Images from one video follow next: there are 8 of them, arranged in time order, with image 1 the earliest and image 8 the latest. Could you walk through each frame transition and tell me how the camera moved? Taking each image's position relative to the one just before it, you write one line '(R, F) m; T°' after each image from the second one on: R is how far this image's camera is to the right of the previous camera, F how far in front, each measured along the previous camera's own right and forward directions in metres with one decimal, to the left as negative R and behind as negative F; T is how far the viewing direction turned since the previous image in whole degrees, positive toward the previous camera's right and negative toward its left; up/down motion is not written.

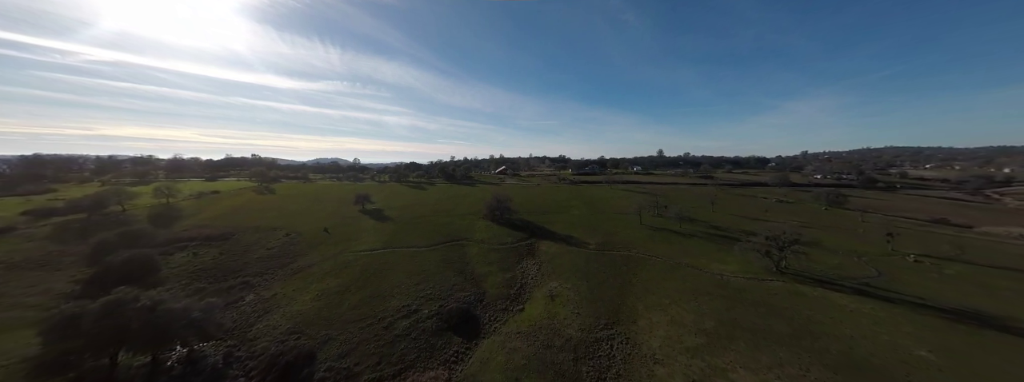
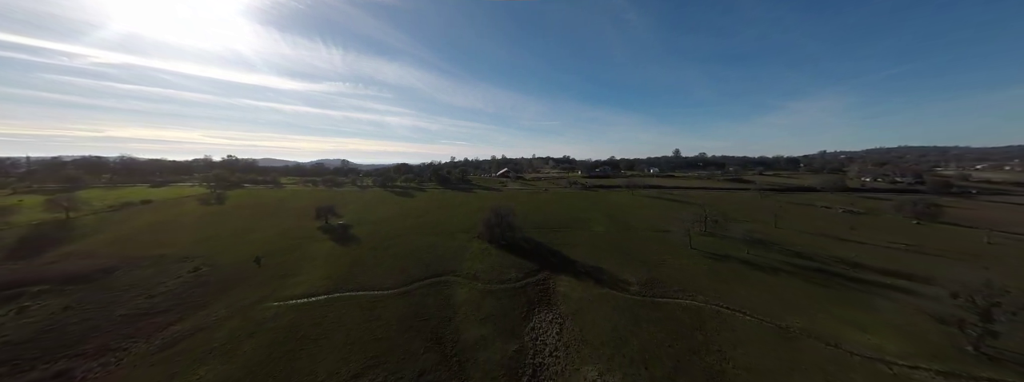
(-0.3, +11.3) m; 0°
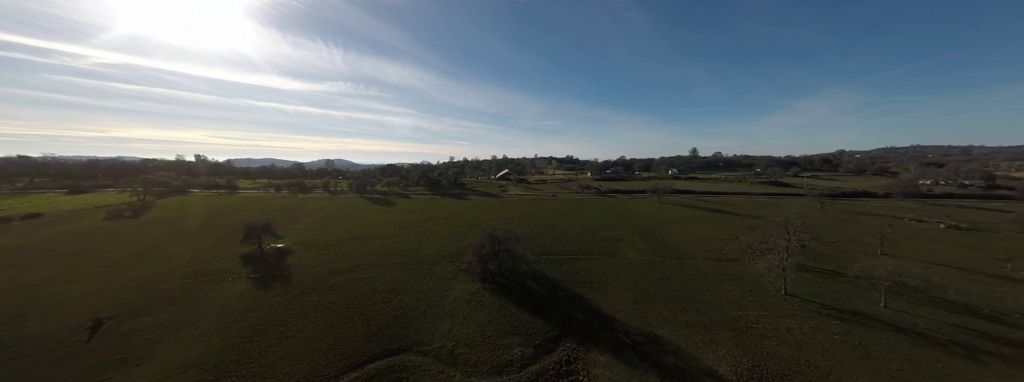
(-0.1, +11.0) m; 0°
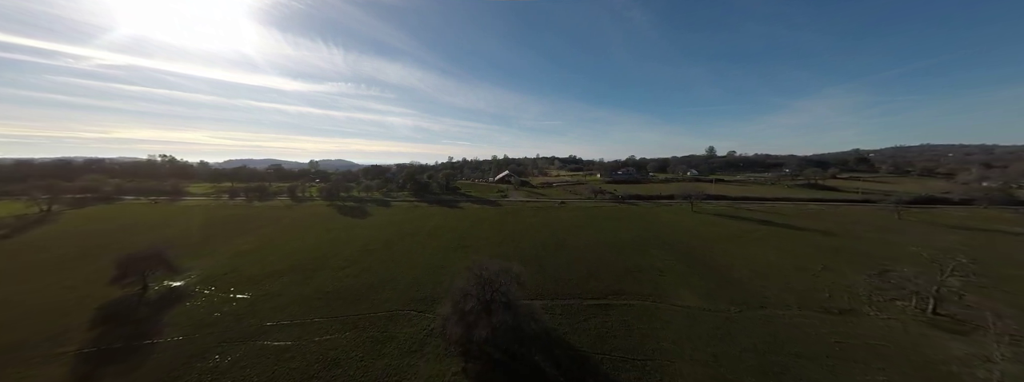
(0.0, +9.2) m; 0°
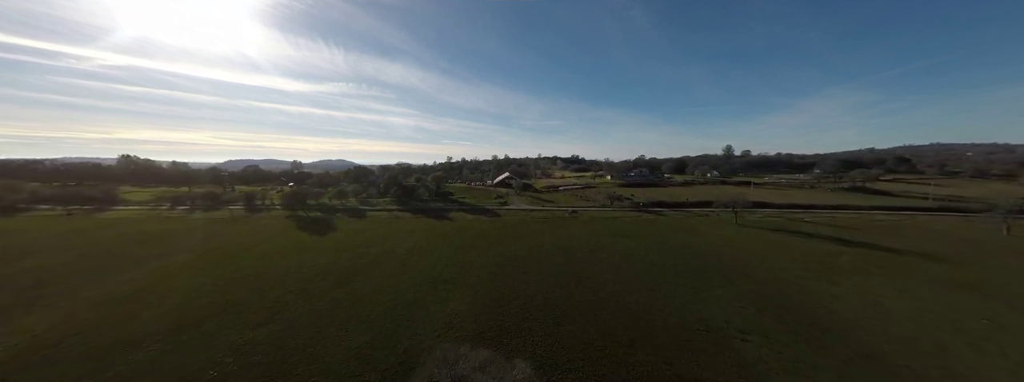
(-0.1, +8.2) m; 0°
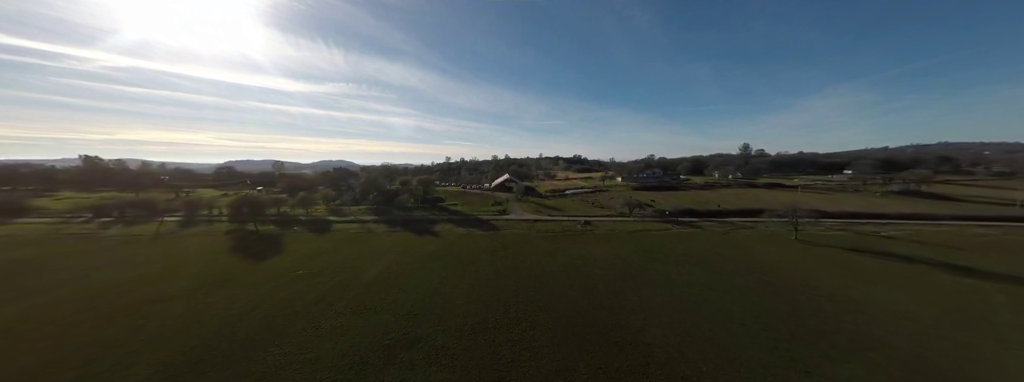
(0.0, +7.3) m; 0°
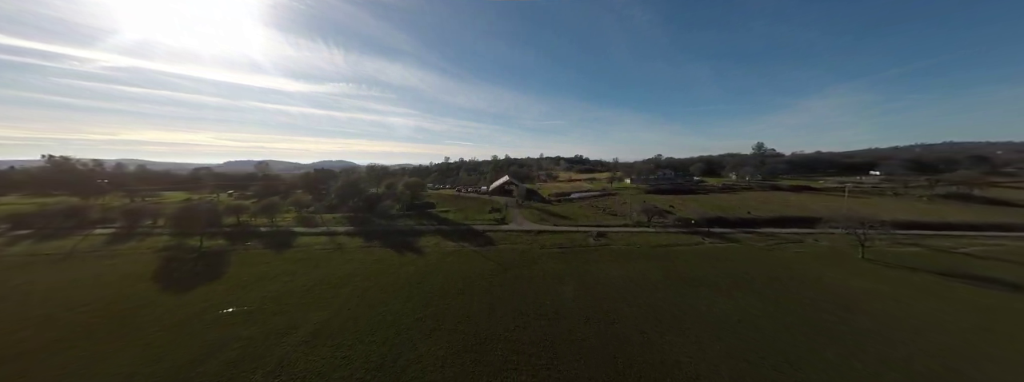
(0.0, +5.2) m; 0°
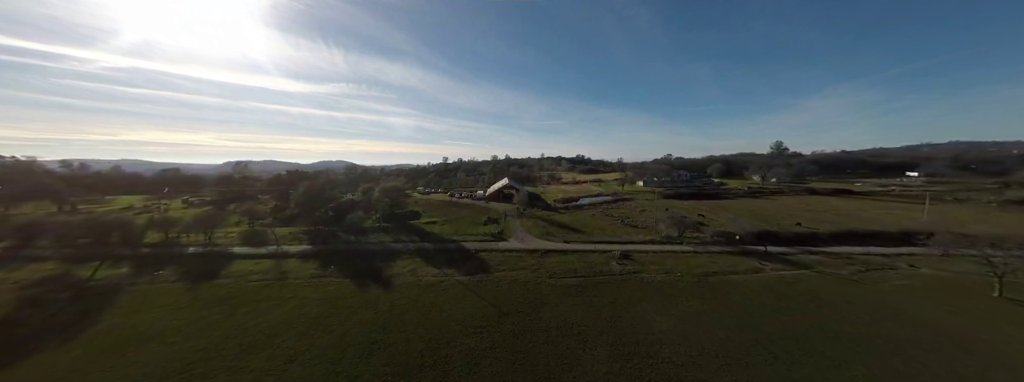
(0.0, +6.2) m; 0°
